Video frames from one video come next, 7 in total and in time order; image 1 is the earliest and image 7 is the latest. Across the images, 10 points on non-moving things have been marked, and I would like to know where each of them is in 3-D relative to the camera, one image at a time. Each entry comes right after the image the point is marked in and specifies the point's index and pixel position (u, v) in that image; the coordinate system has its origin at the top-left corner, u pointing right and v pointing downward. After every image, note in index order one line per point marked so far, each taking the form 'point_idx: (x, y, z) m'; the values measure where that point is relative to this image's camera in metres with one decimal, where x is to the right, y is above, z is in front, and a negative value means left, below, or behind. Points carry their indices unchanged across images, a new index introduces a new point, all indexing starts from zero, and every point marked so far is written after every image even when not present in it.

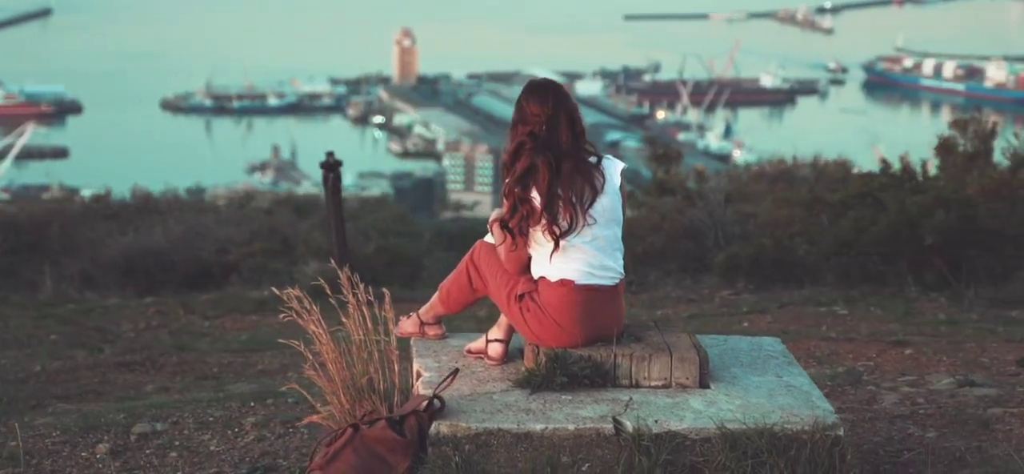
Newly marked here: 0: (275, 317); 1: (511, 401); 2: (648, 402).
0: (-0.9, -0.3, +9.6) m
1: (0.0, -0.3, +4.9) m
2: (+0.3, -0.3, +4.9) m
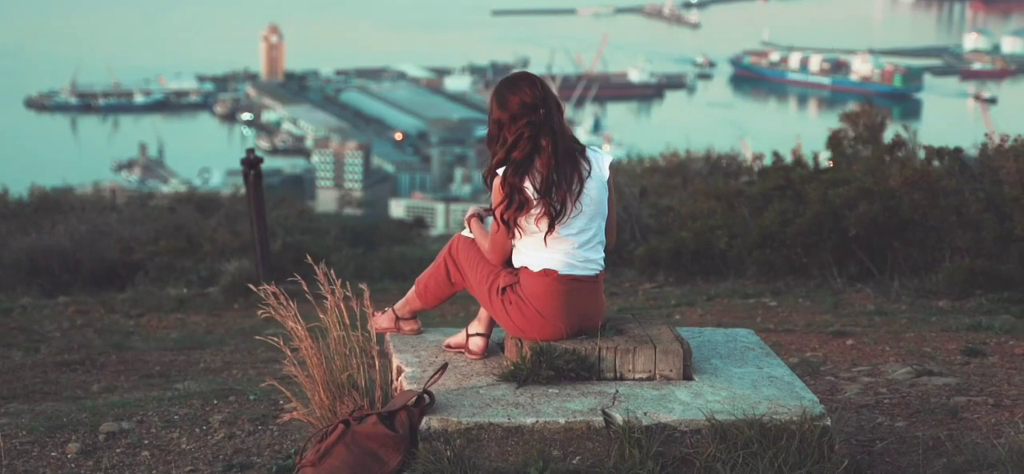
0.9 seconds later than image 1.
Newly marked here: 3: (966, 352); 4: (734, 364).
0: (-1.2, -0.3, +9.6) m
1: (0.0, -0.3, +4.9) m
2: (+0.2, -0.3, +4.9) m
3: (+1.2, -0.3, +7.0) m
4: (+0.4, -0.3, +5.1) m
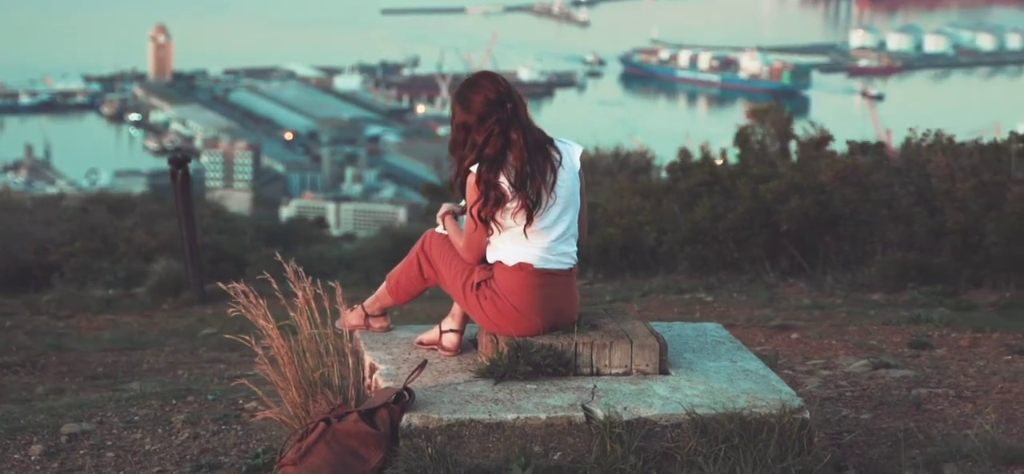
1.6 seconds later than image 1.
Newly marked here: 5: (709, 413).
0: (-1.4, -0.3, +9.5) m
1: (-0.1, -0.3, +4.9) m
2: (+0.2, -0.3, +4.9) m
3: (+1.1, -0.3, +7.0) m
4: (+0.4, -0.2, +5.1) m
5: (+0.4, -0.3, +4.8) m
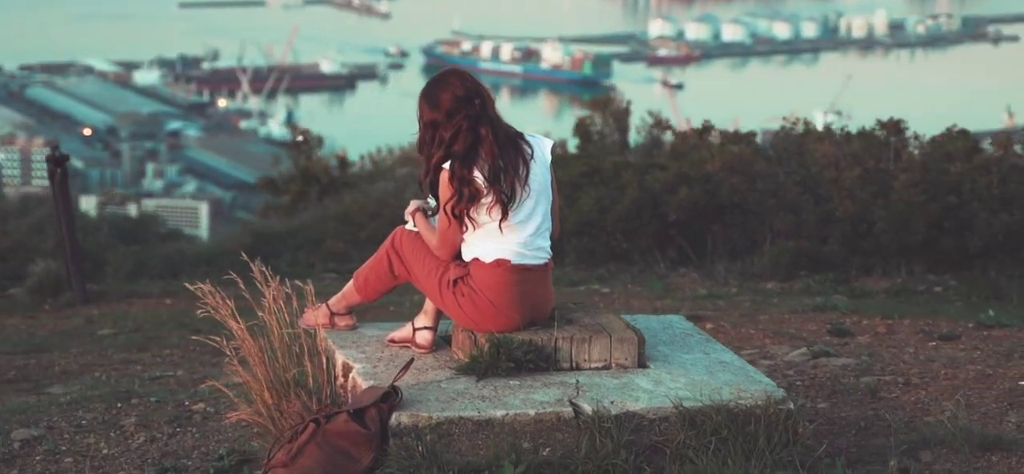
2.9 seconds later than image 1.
0: (-1.8, -0.3, +9.4) m
1: (-0.1, -0.3, +4.8) m
2: (+0.2, -0.3, +4.9) m
3: (+0.9, -0.3, +7.1) m
4: (+0.3, -0.2, +5.1) m
5: (+0.3, -0.3, +4.8) m
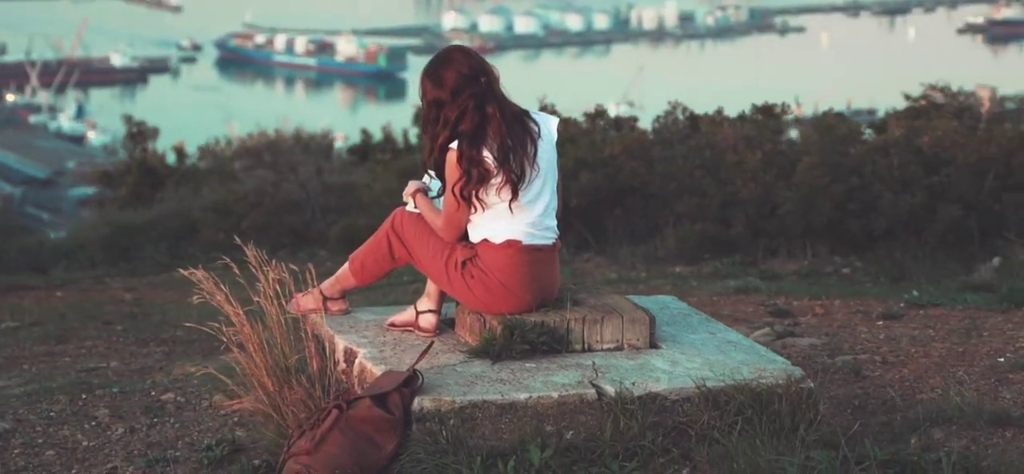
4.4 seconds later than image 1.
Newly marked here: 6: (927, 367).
0: (-2.2, -0.3, +9.1) m
1: (-0.1, -0.2, +4.7) m
2: (+0.2, -0.2, +4.8) m
3: (+0.7, -0.2, +7.0) m
4: (+0.3, -0.2, +5.1) m
5: (+0.4, -0.3, +4.7) m
6: (+0.9, -0.3, +5.7) m
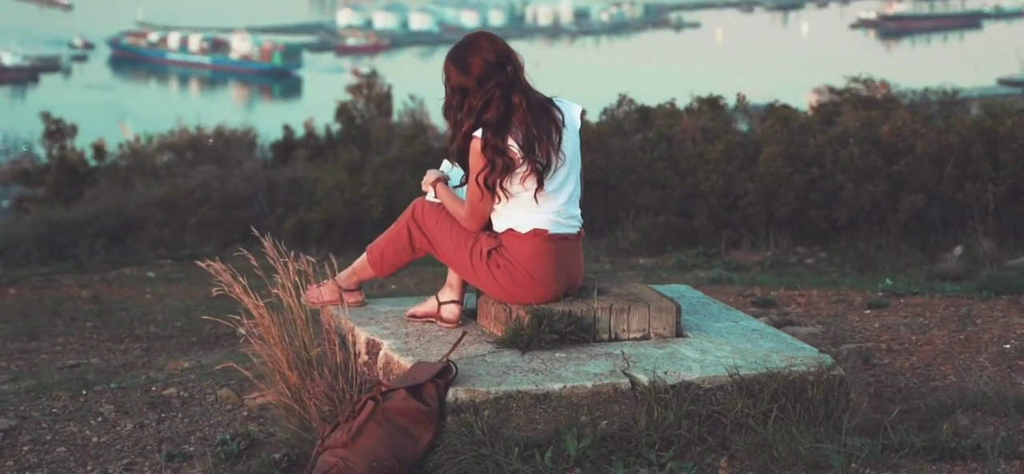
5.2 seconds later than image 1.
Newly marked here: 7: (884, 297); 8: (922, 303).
0: (-2.3, -0.3, +8.9) m
1: (0.0, -0.2, +4.7) m
2: (+0.2, -0.2, +4.8) m
3: (+0.7, -0.2, +7.0) m
4: (+0.4, -0.2, +5.0) m
5: (+0.4, -0.2, +4.7) m
6: (+0.9, -0.3, +5.7) m
7: (+1.0, -0.2, +7.2) m
8: (+1.1, -0.2, +7.0) m
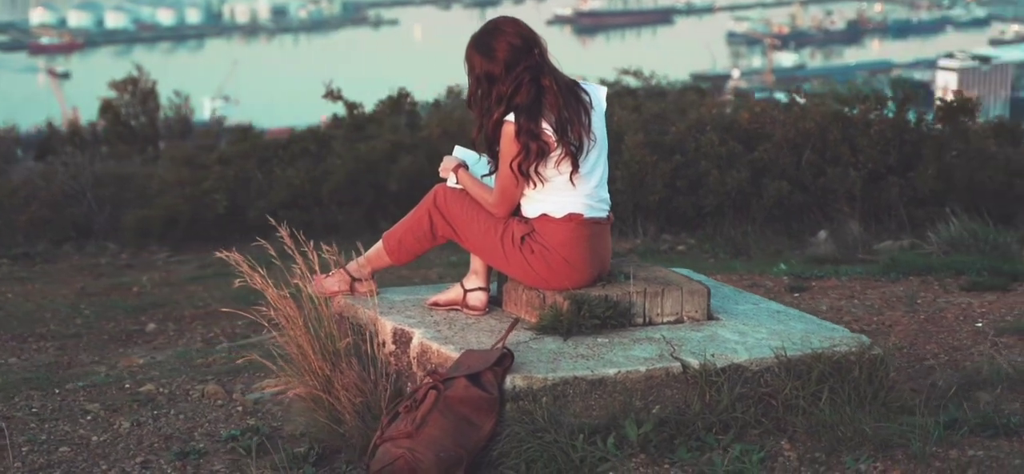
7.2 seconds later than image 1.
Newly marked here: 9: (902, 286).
0: (-2.7, -0.3, +8.5) m
1: (+0.1, -0.2, +4.6) m
2: (+0.3, -0.2, +4.7) m
3: (+0.5, -0.1, +7.0) m
4: (+0.4, -0.1, +5.0) m
5: (+0.5, -0.2, +4.7) m
6: (+0.9, -0.2, +5.7) m
7: (+0.8, -0.1, +7.2) m
8: (+0.9, -0.1, +7.0) m
9: (+1.1, -0.1, +6.9) m
